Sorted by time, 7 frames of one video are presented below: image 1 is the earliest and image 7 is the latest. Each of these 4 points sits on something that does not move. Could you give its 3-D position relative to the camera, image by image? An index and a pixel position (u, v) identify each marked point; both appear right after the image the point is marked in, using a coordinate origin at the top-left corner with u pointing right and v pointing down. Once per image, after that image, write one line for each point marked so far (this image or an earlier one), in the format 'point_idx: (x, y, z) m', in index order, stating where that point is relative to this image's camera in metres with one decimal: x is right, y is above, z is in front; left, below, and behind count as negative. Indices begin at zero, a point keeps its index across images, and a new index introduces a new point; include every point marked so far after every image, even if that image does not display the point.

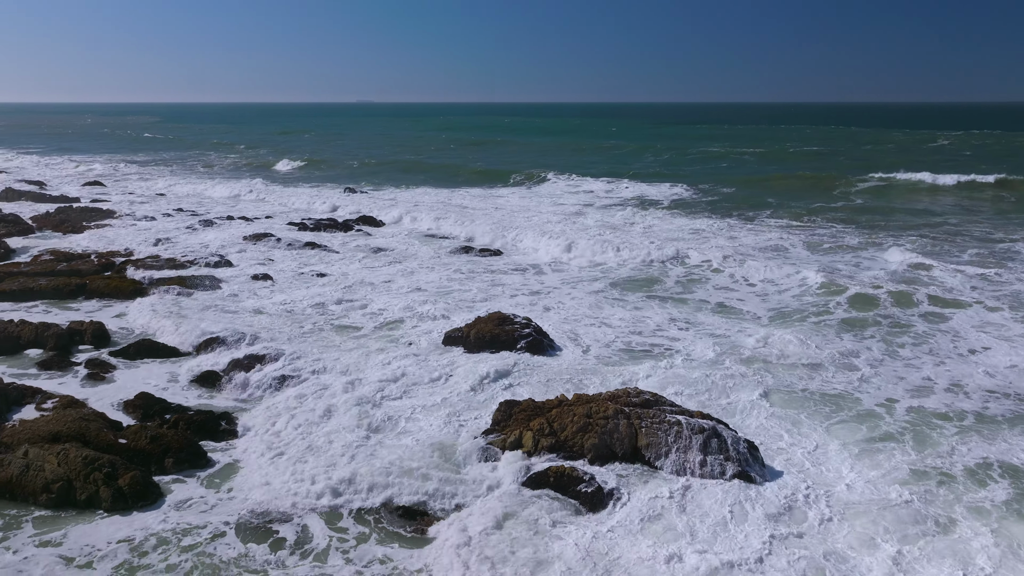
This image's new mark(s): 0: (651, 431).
0: (+1.4, -1.5, +8.0) m
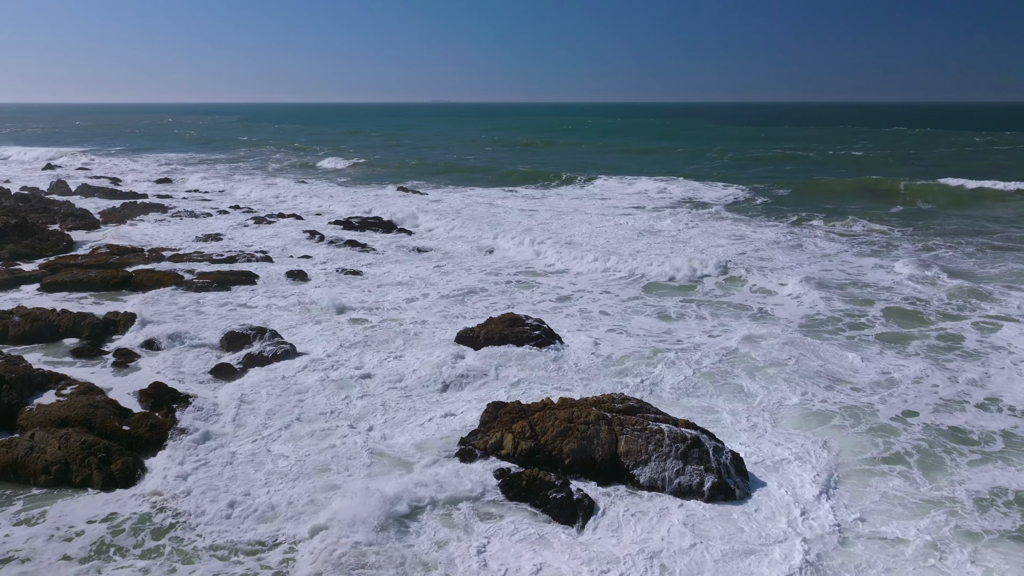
0: (+1.2, -1.5, +7.8) m
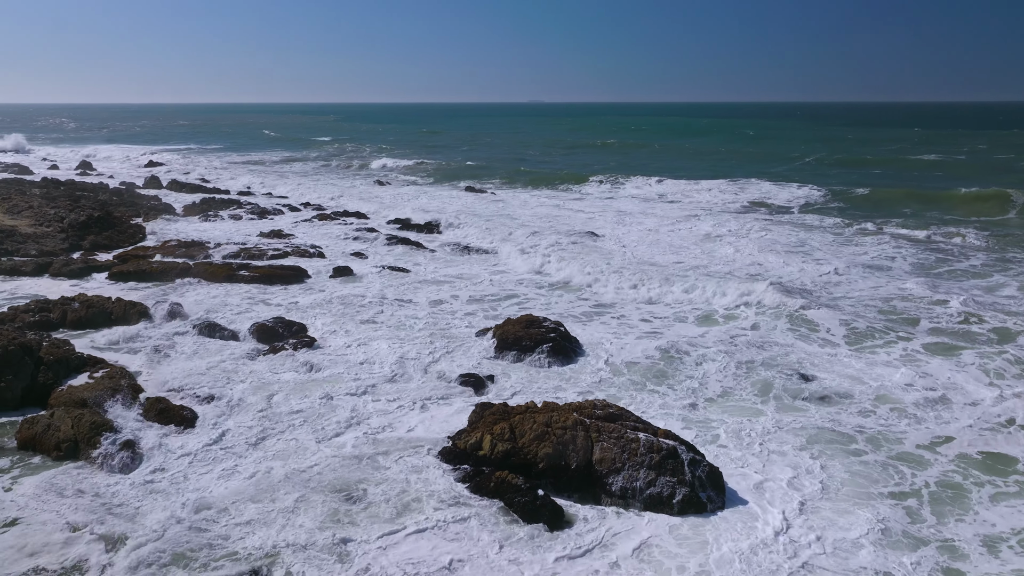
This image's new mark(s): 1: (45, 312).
0: (+1.0, -1.6, +7.7) m
1: (-8.0, -0.4, +13.0) m
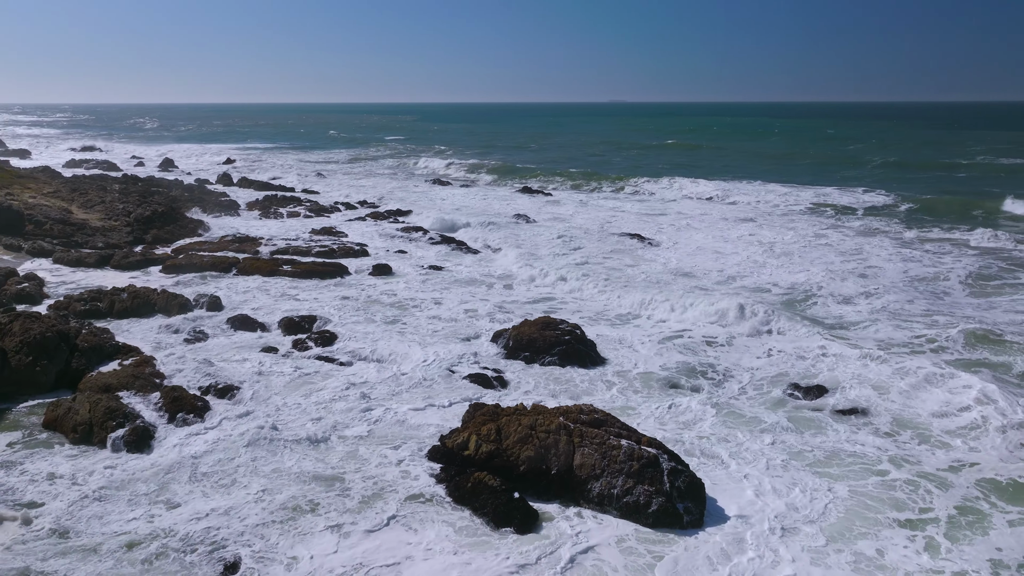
0: (+0.8, -1.6, +7.7) m
1: (-7.6, -0.2, +13.8) m
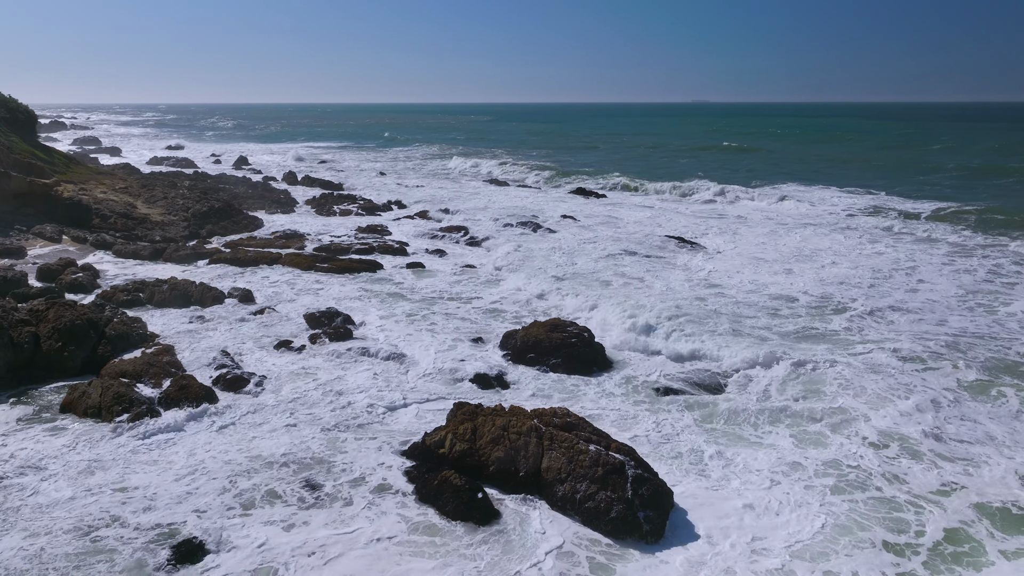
0: (+0.4, -1.7, +7.7) m
1: (-7.2, -0.1, +14.6) m
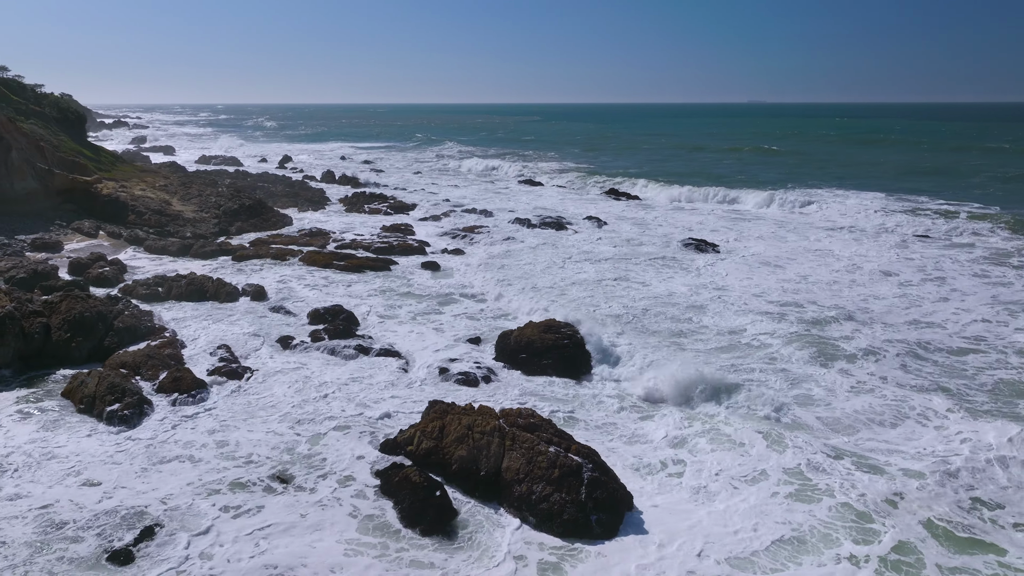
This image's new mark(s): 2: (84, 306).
0: (0.0, -1.7, +7.7) m
1: (-7.1, +0.1, +15.1) m
2: (-6.7, -0.3, +11.9) m
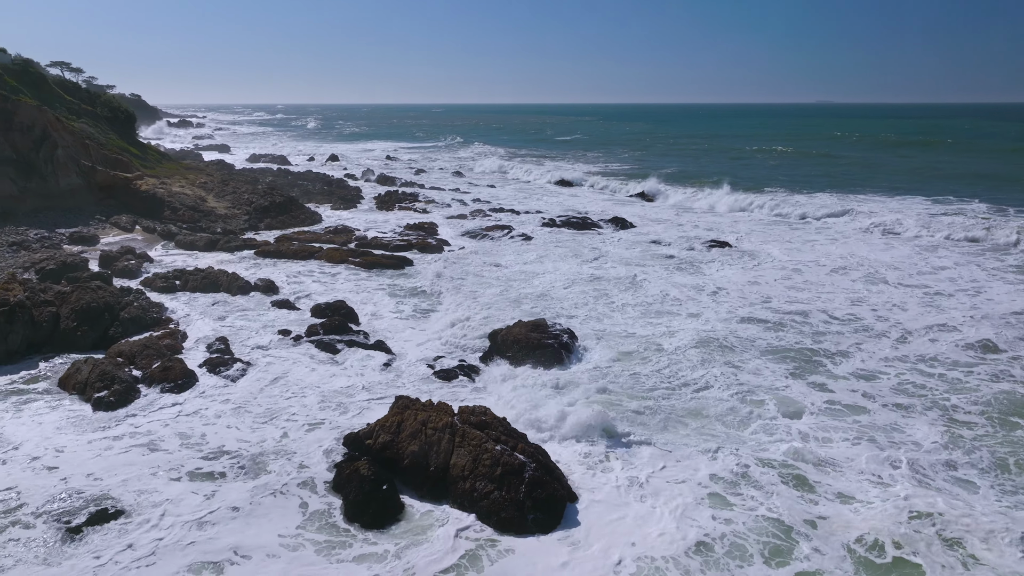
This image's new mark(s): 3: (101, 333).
0: (-0.5, -1.7, +7.7) m
1: (-7.0, +0.2, +15.7) m
2: (-6.8, -0.1, +12.5) m
3: (-6.5, -0.7, +12.1) m
